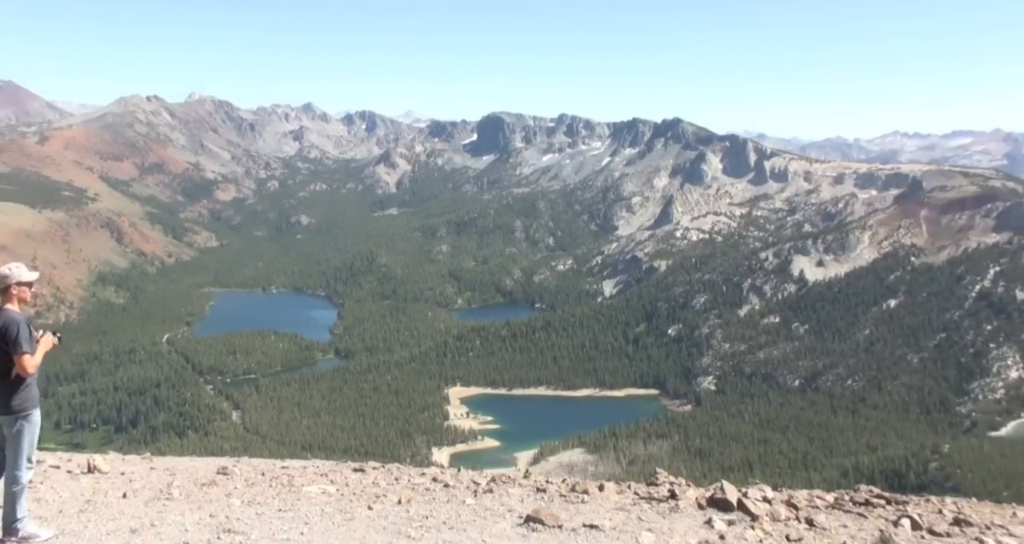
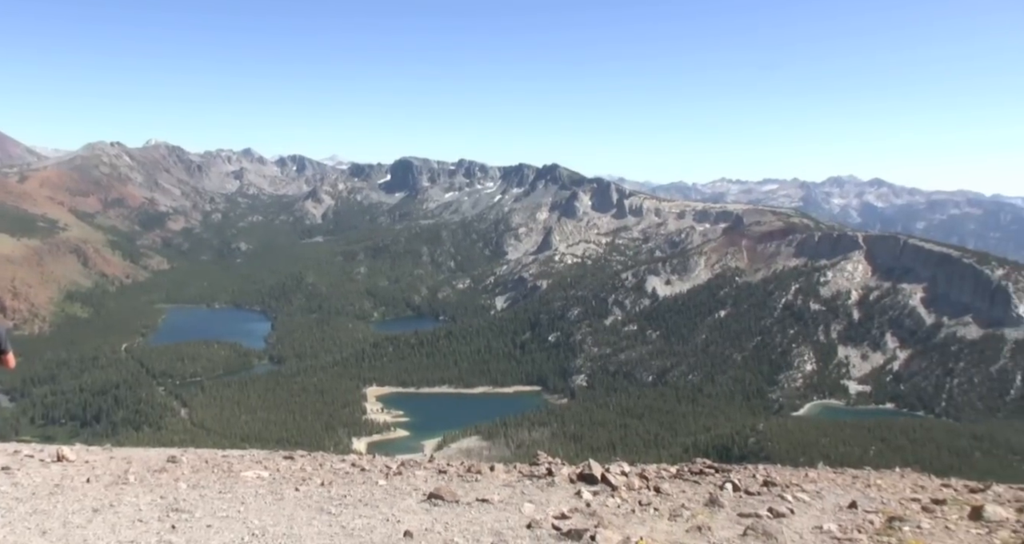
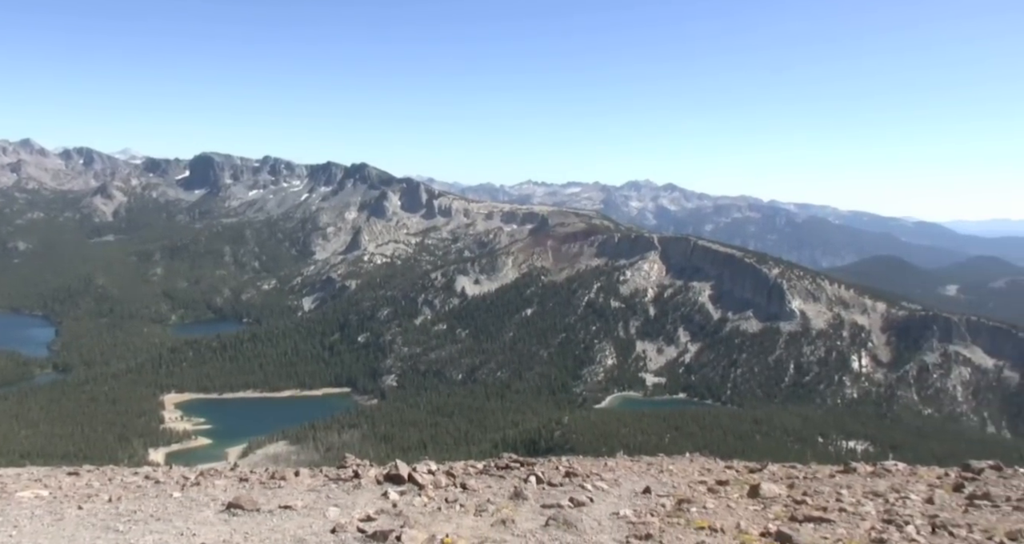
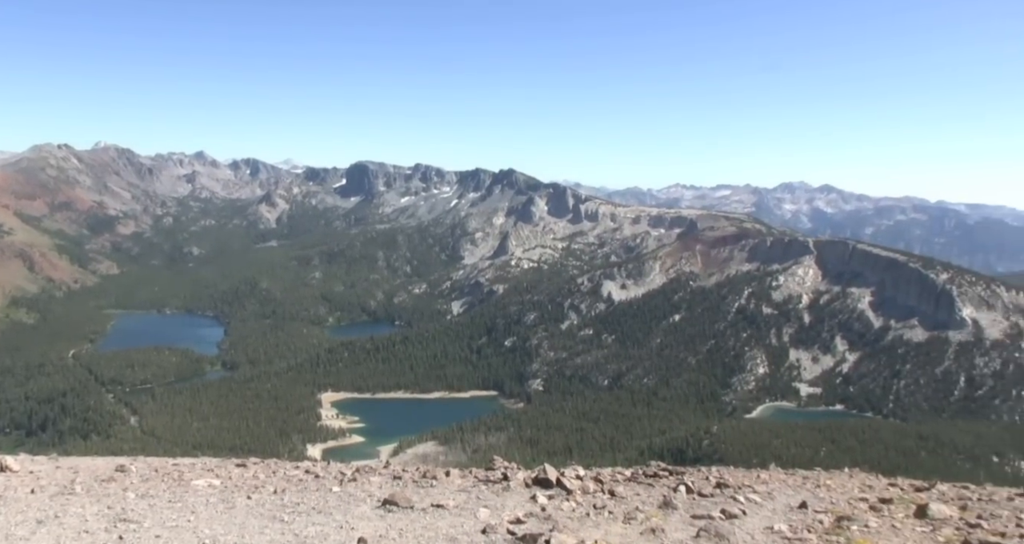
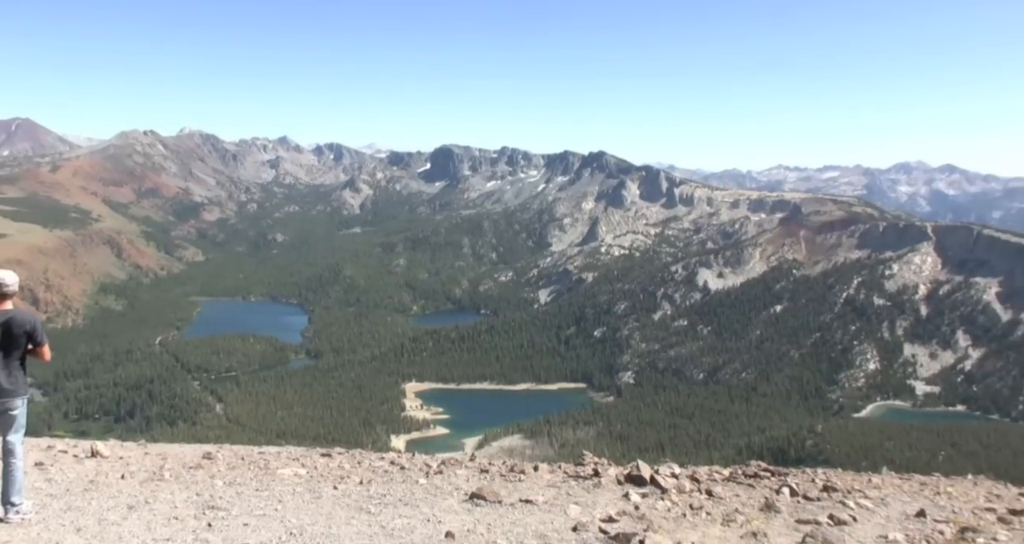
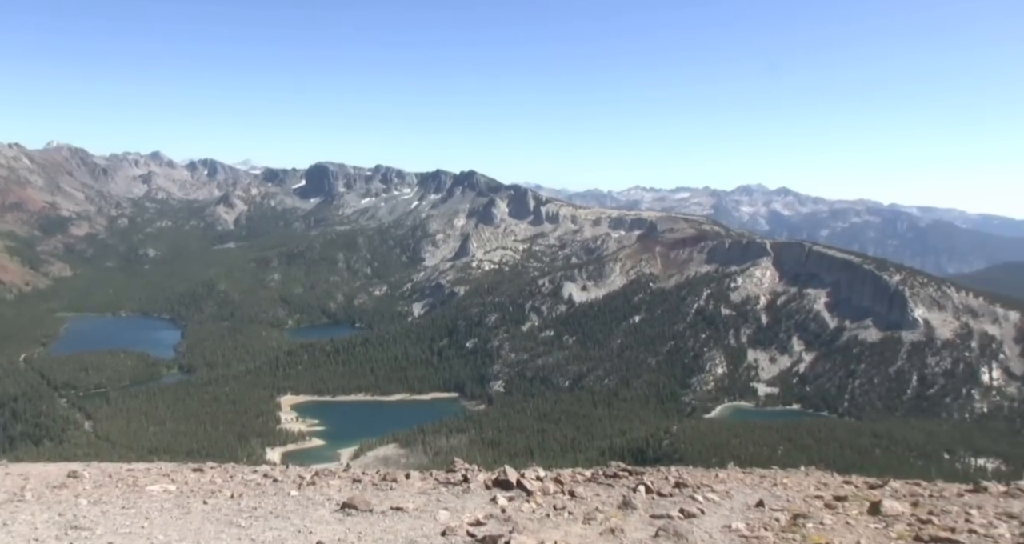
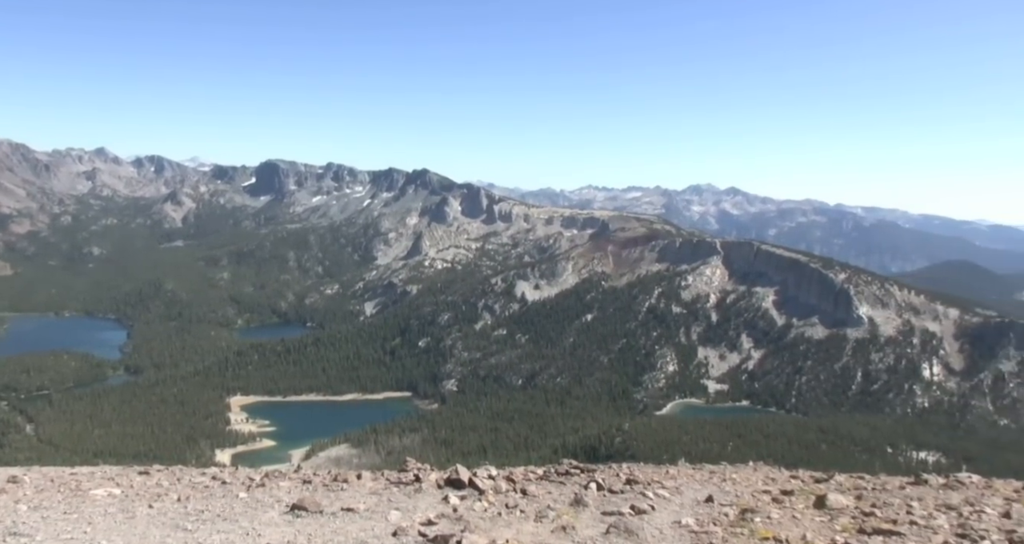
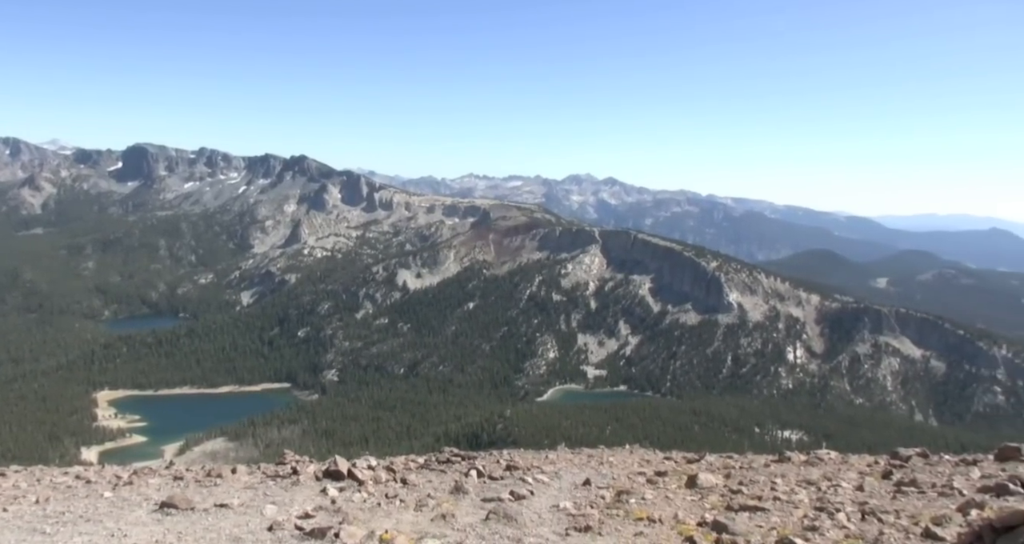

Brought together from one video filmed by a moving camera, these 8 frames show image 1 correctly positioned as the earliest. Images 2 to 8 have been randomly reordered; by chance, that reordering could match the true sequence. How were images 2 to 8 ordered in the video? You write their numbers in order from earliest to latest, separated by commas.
5, 2, 4, 6, 7, 3, 8
